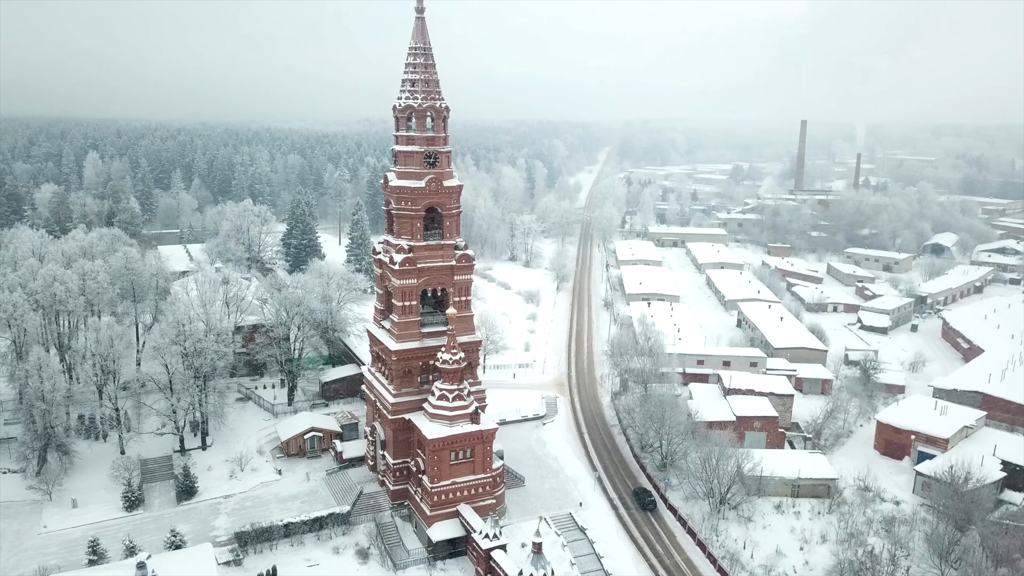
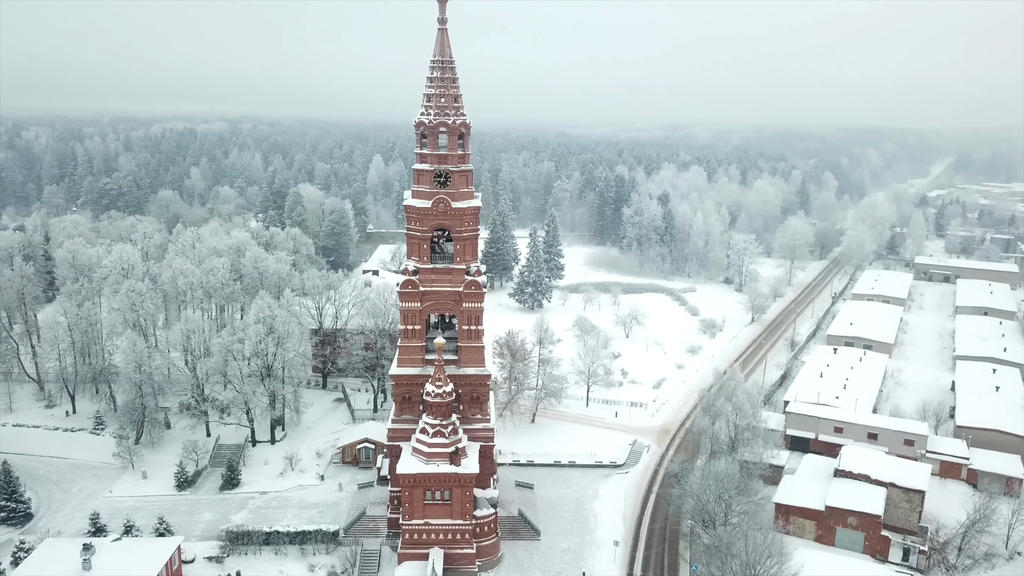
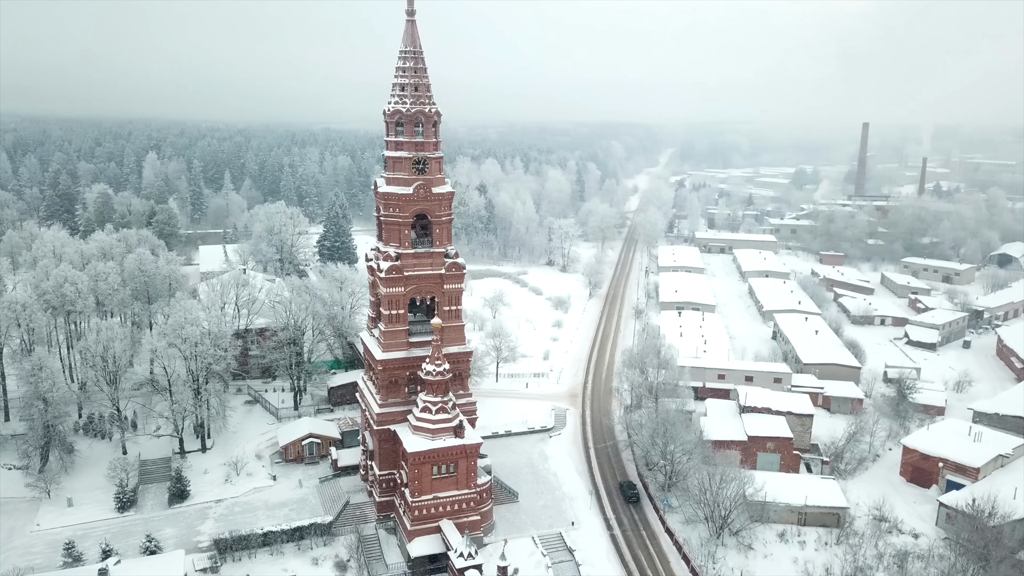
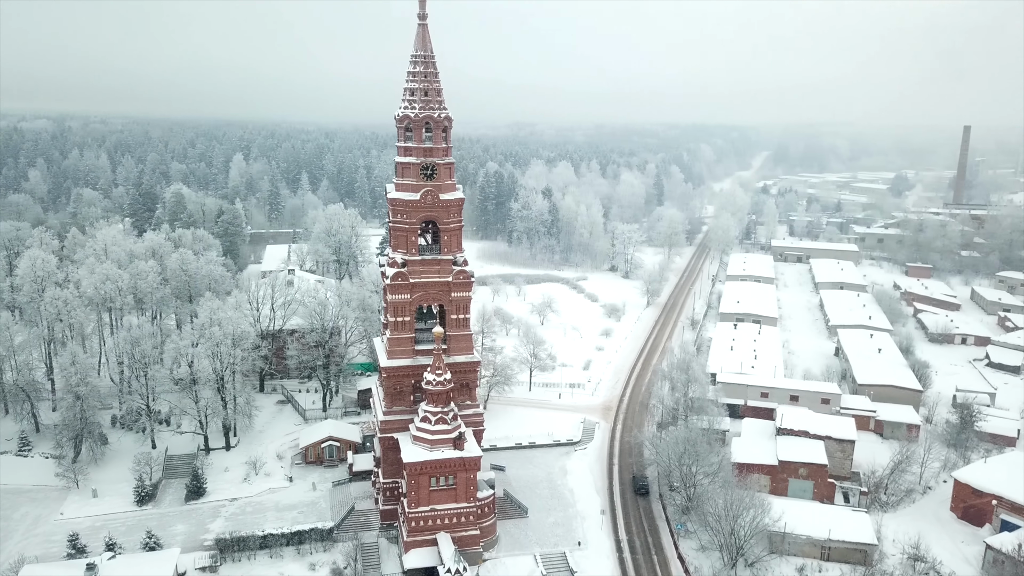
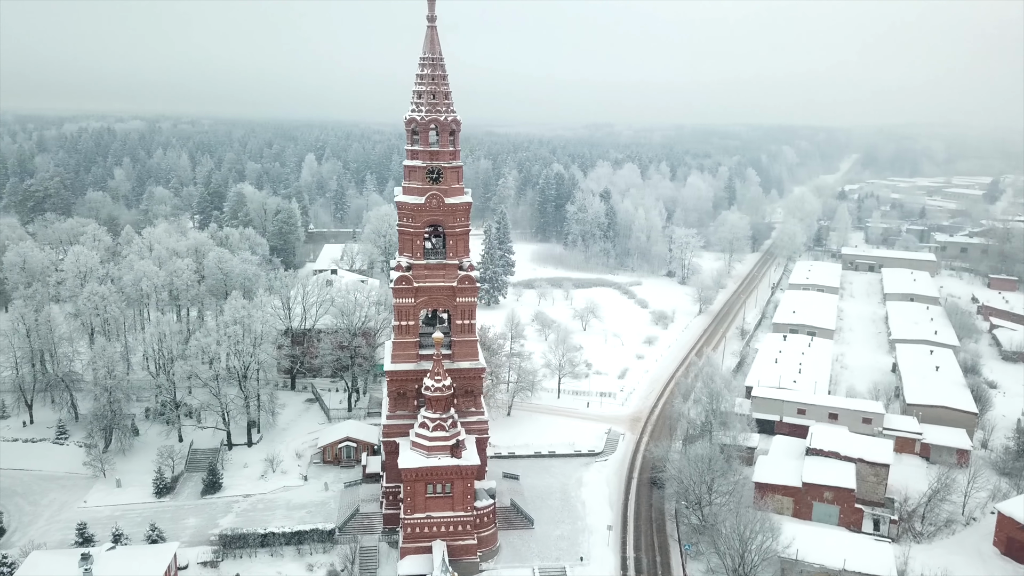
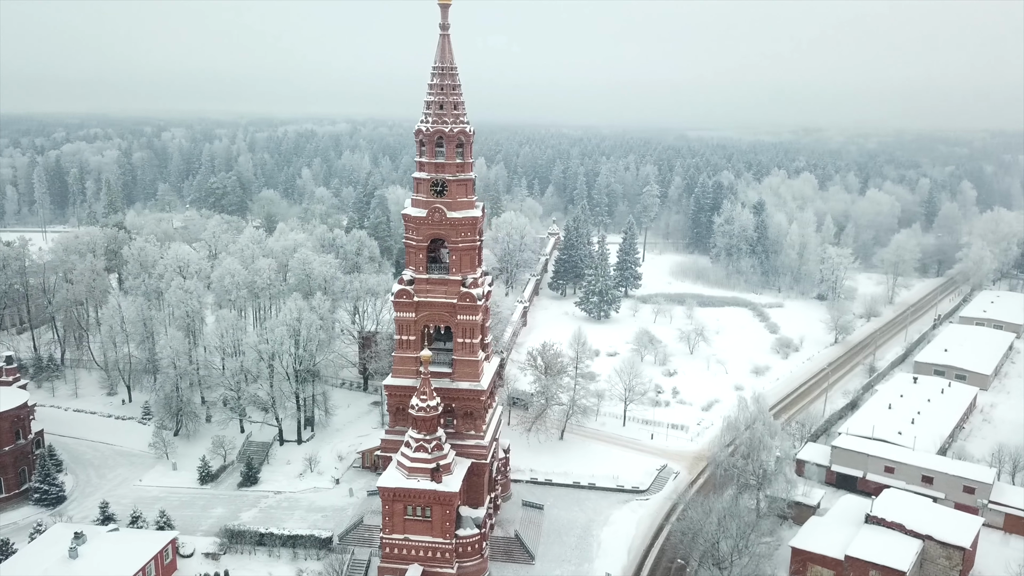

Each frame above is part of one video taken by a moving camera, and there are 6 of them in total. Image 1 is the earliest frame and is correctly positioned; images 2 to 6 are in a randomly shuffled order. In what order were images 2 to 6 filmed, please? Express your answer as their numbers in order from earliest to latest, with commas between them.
3, 4, 5, 2, 6
